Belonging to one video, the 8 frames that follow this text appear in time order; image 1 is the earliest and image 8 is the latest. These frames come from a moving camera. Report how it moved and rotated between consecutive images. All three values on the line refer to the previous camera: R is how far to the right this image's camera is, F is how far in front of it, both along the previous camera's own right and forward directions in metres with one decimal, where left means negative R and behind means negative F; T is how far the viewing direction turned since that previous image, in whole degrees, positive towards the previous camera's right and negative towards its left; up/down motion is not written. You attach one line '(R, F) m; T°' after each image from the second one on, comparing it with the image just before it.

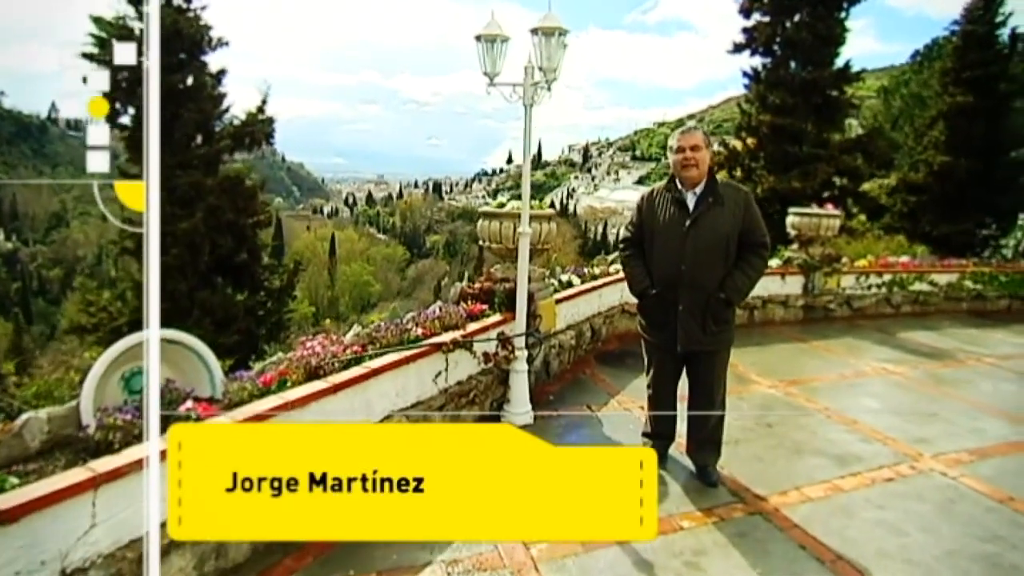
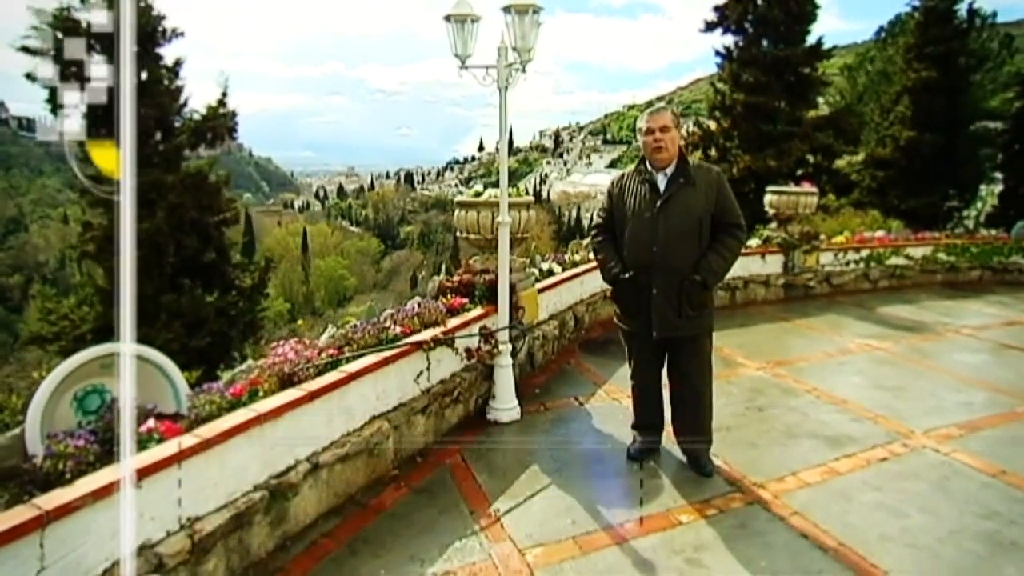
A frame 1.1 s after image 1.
(0.0, +0.1) m; +2°
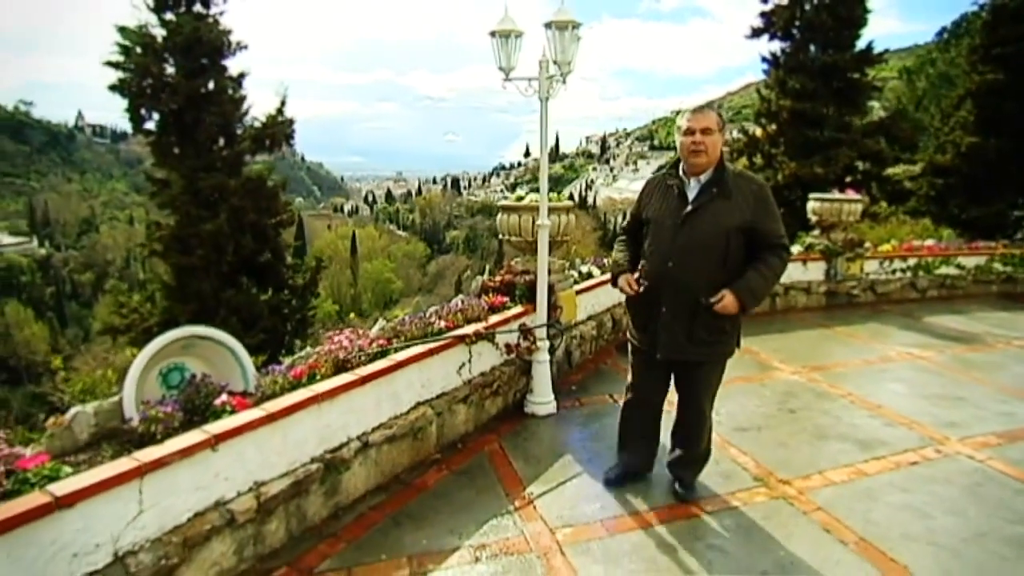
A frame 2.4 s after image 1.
(0.0, -0.2) m; -4°
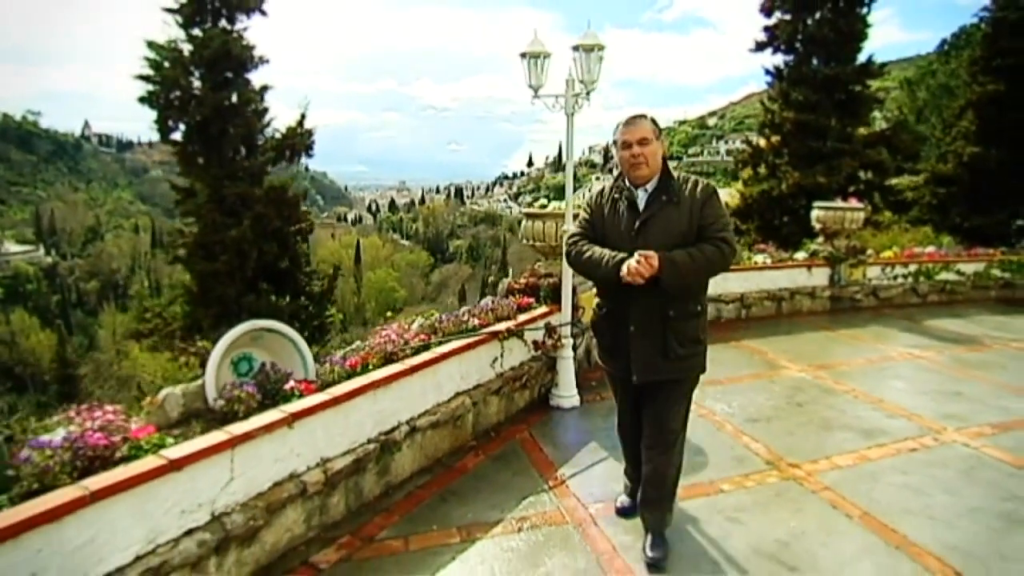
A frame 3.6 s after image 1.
(-0.2, -0.3) m; 0°
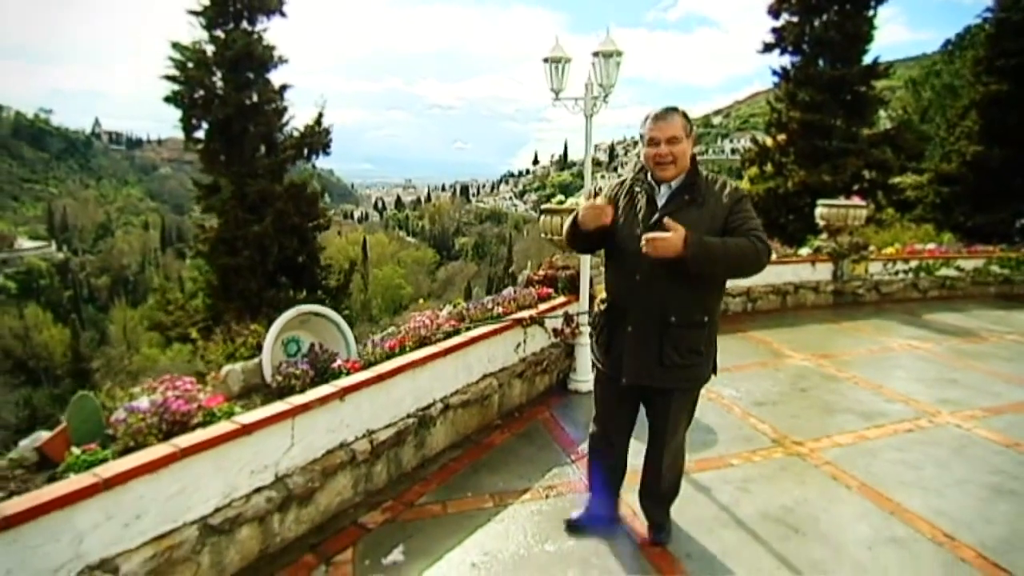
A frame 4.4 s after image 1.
(-0.1, -0.3) m; 0°
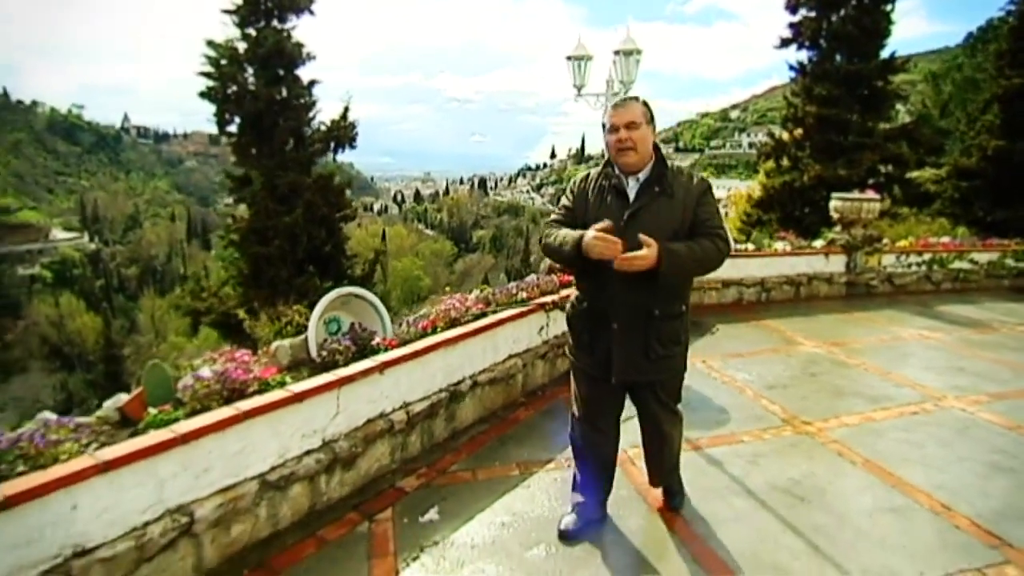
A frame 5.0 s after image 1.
(-0.1, -0.2) m; -1°
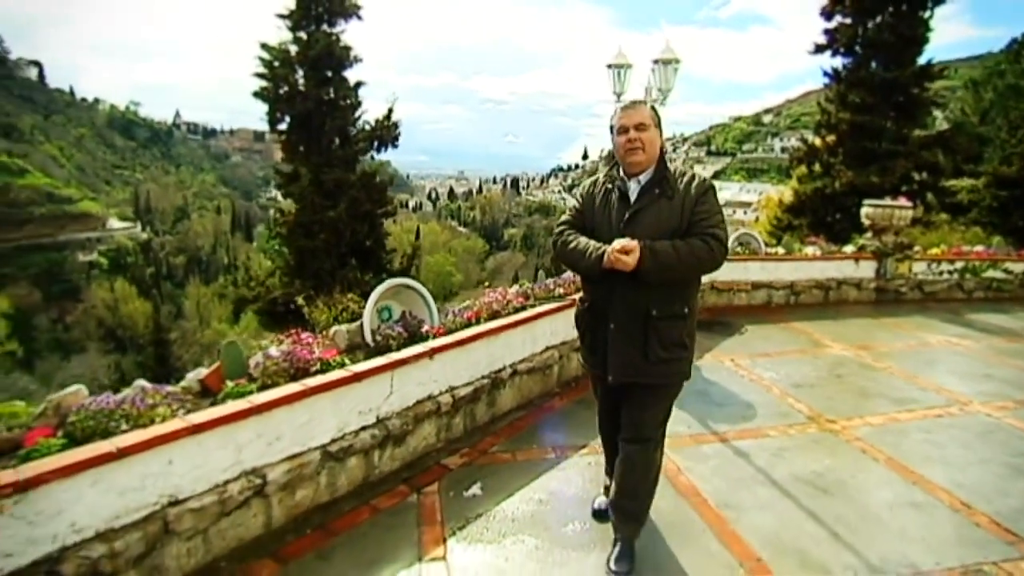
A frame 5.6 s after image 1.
(-0.1, -0.2) m; -2°
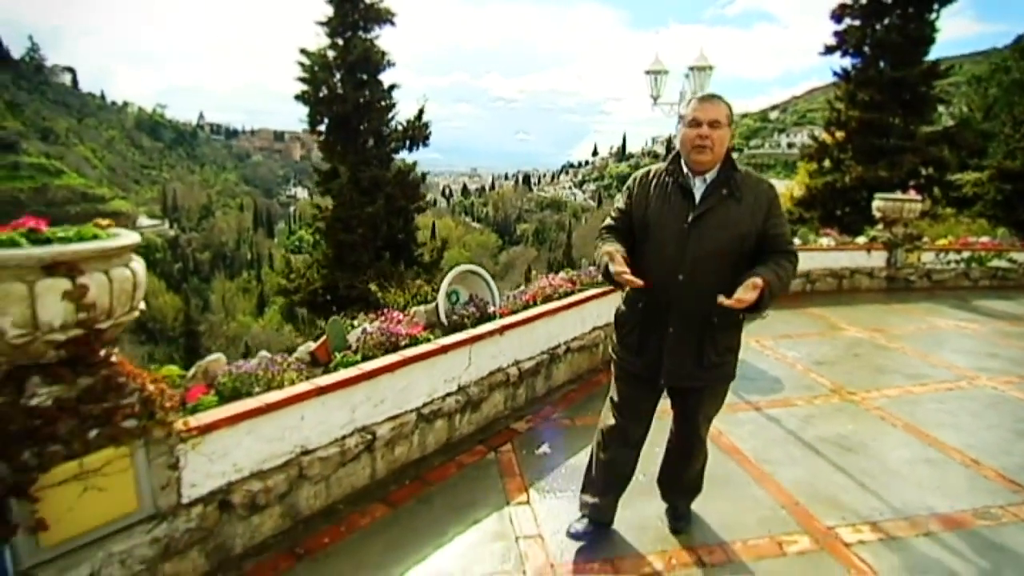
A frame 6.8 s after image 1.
(-0.4, -0.4) m; 0°
